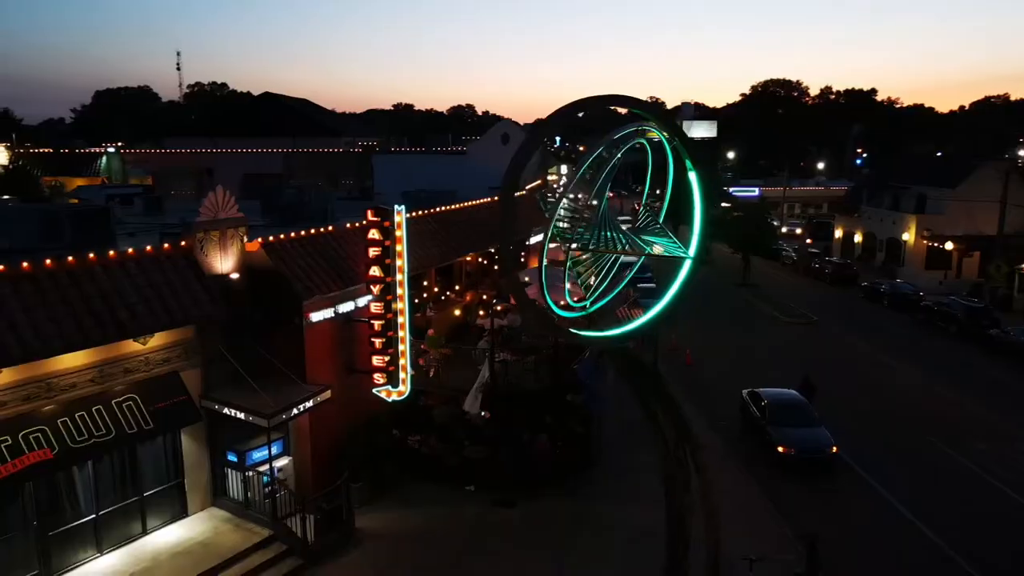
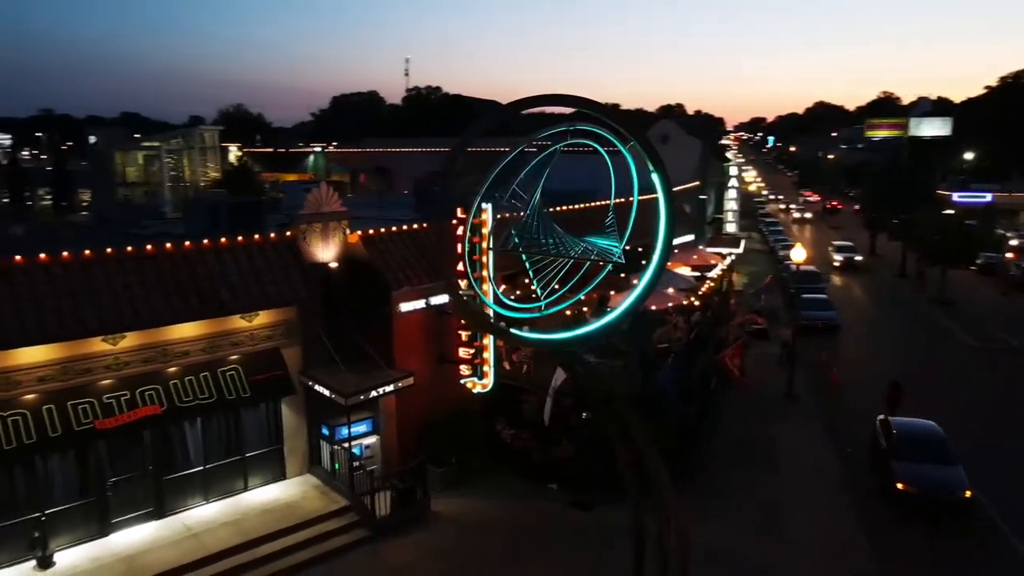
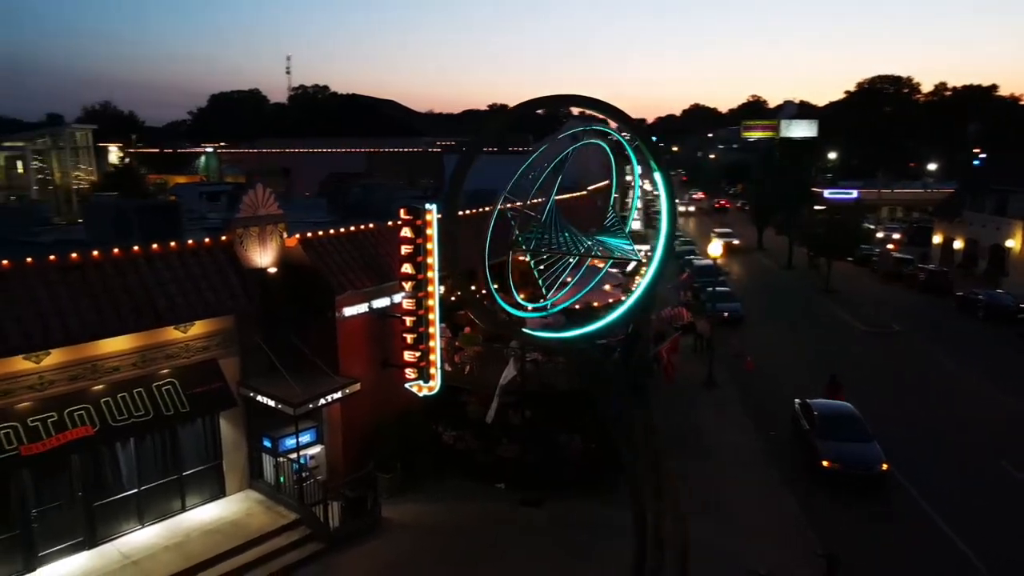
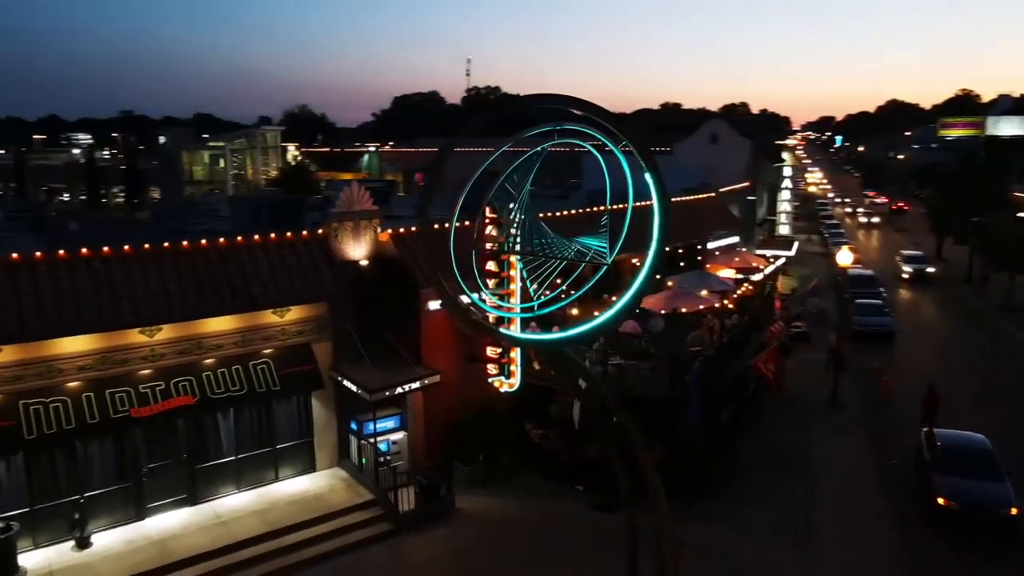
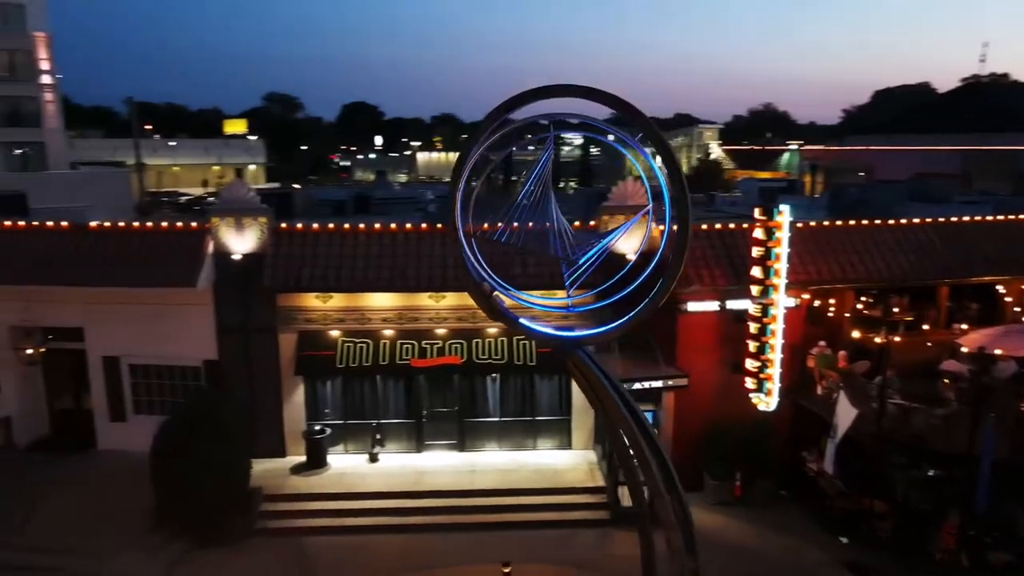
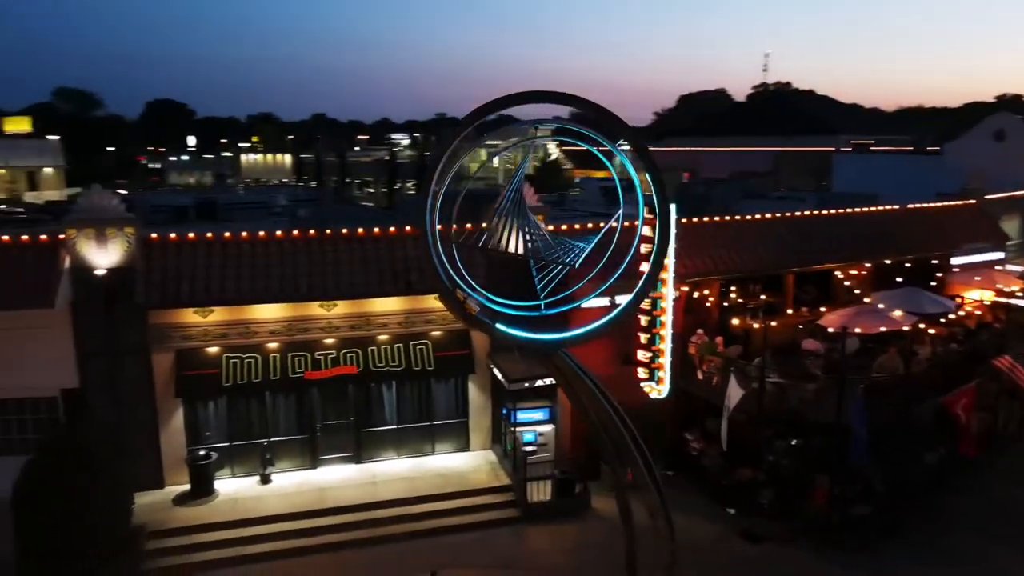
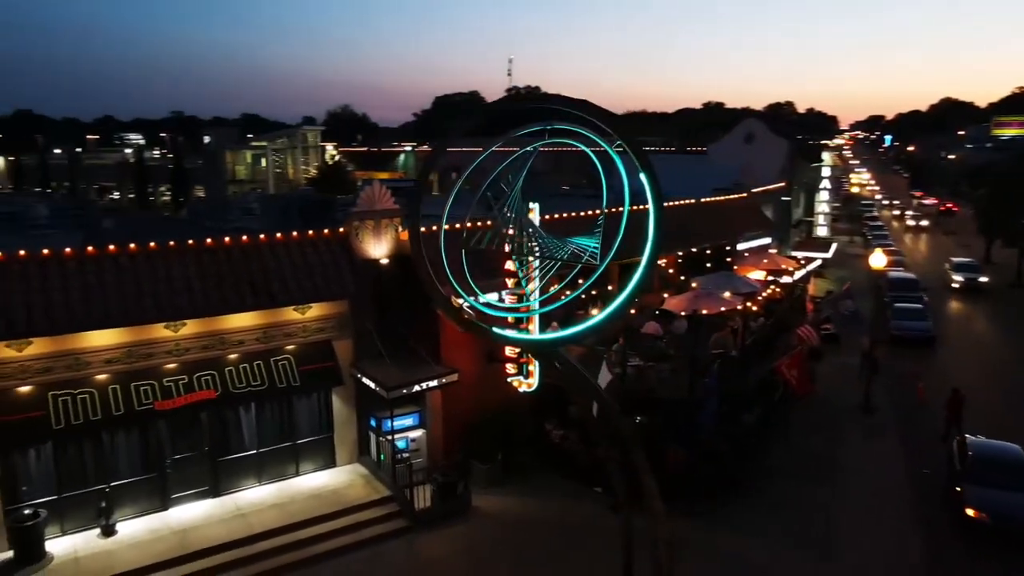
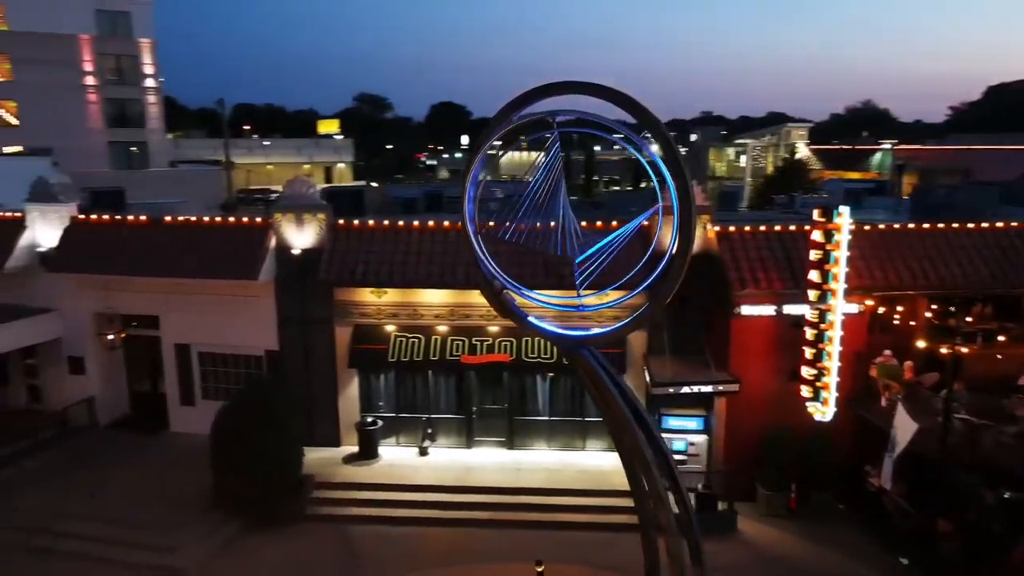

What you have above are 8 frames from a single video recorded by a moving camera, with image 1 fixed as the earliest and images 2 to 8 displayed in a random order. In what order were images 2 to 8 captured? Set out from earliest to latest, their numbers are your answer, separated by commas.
3, 2, 4, 7, 6, 5, 8
